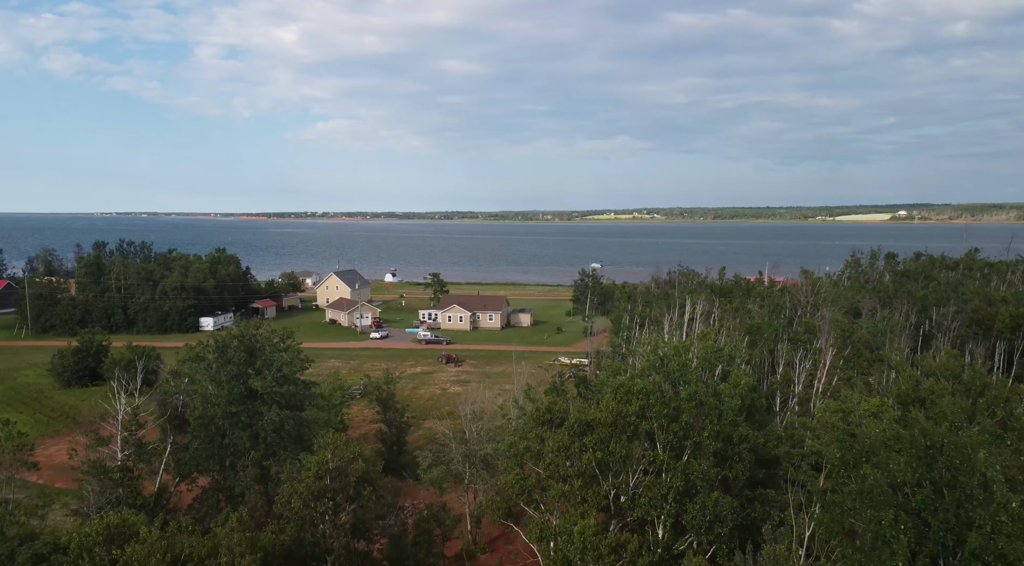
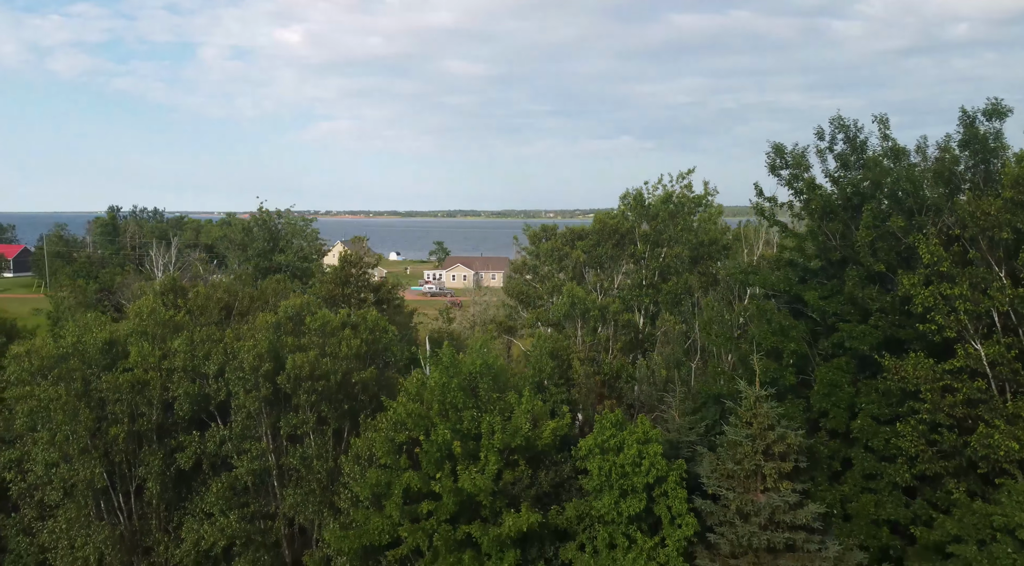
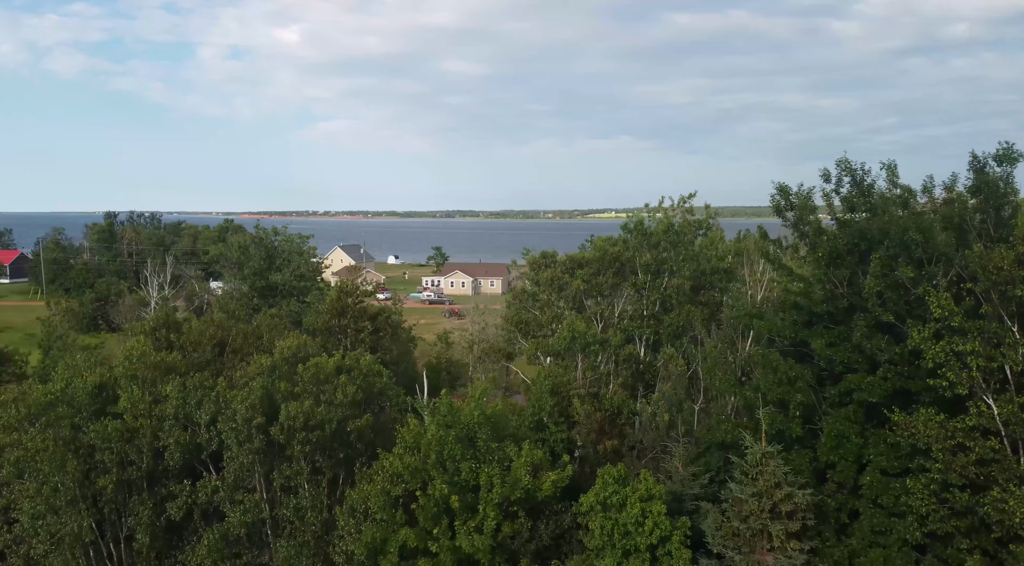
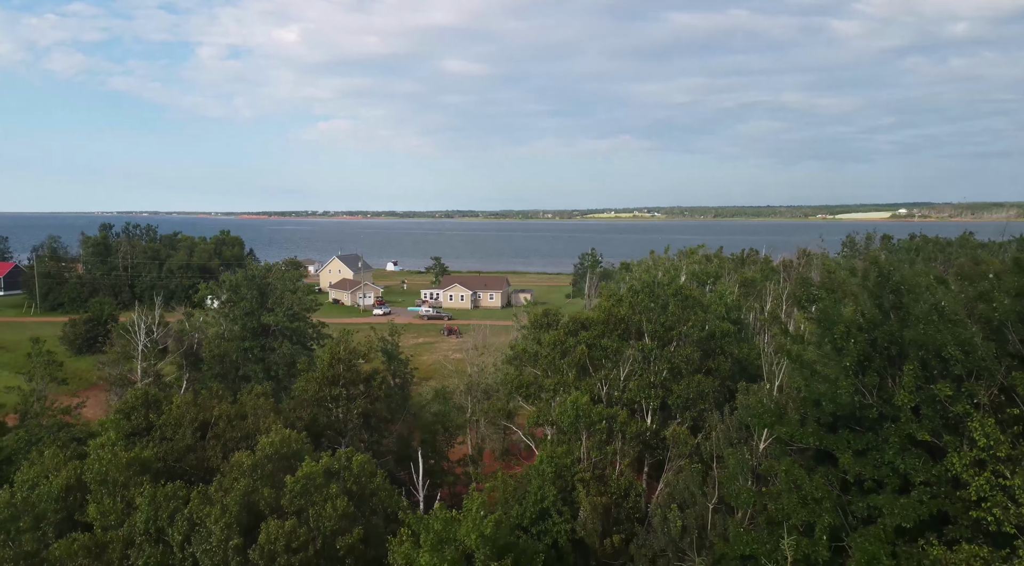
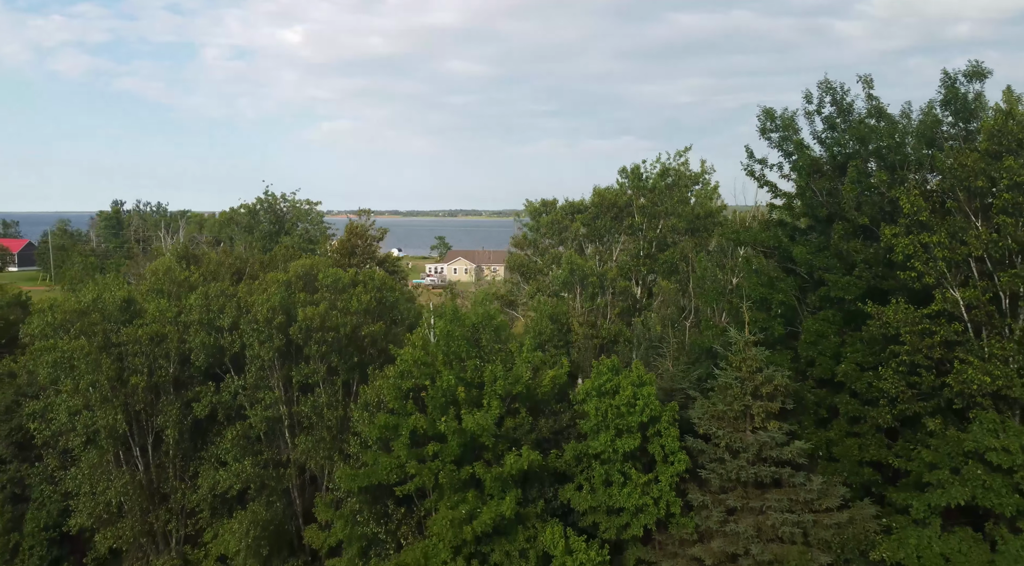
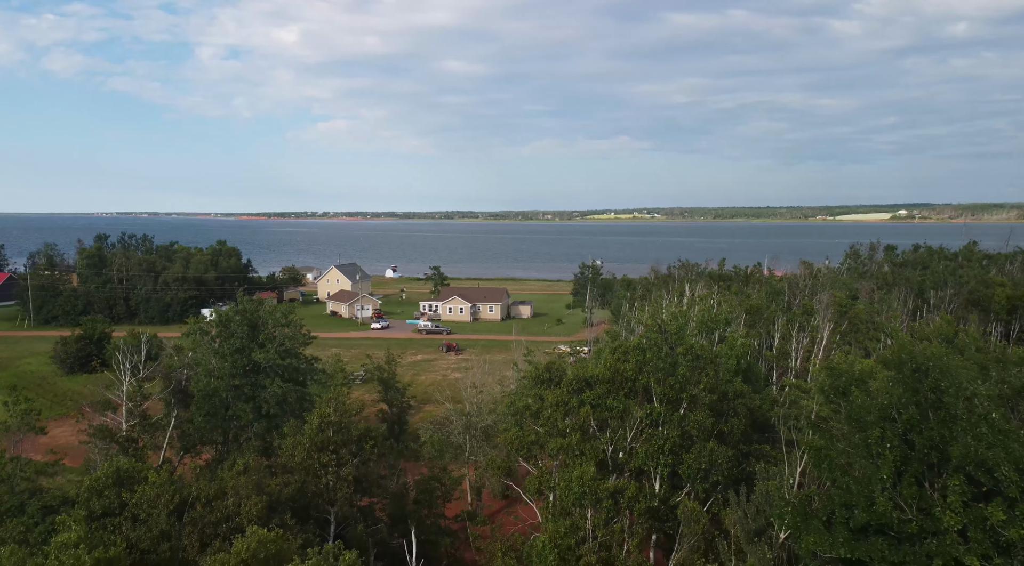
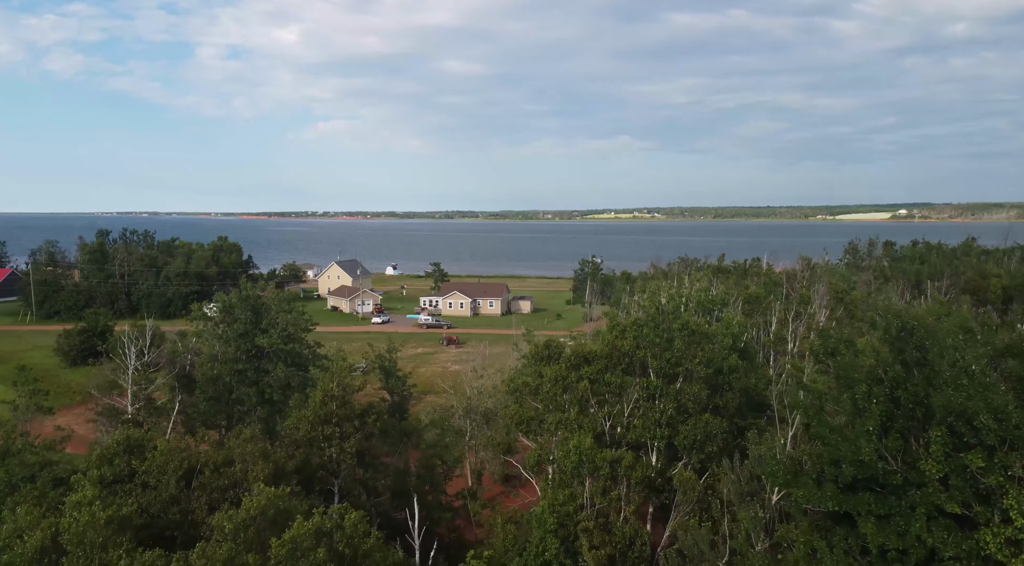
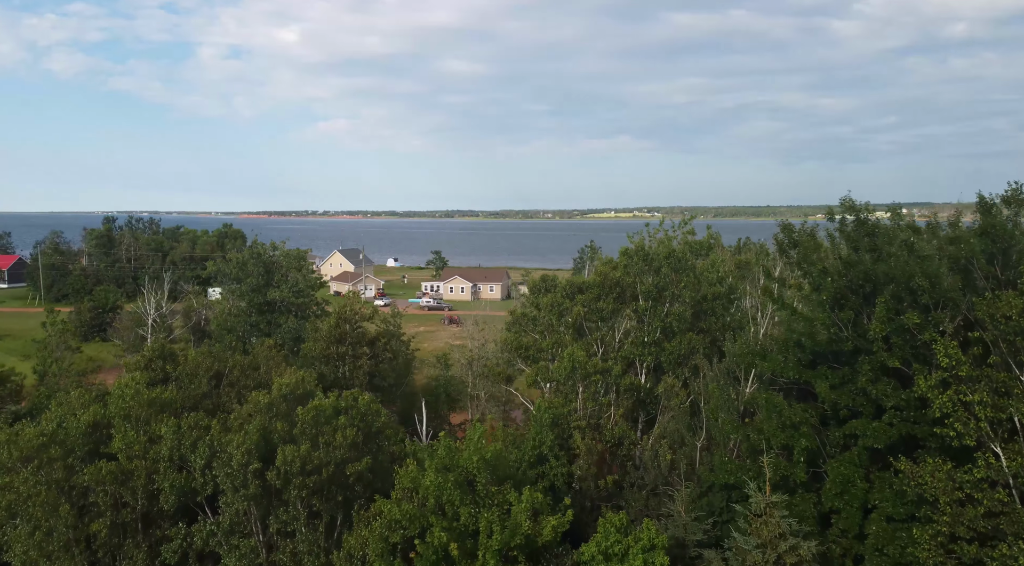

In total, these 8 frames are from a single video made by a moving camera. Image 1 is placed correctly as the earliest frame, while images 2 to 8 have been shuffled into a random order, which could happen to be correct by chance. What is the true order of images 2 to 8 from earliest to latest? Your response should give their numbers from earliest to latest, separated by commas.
6, 7, 4, 8, 3, 2, 5
